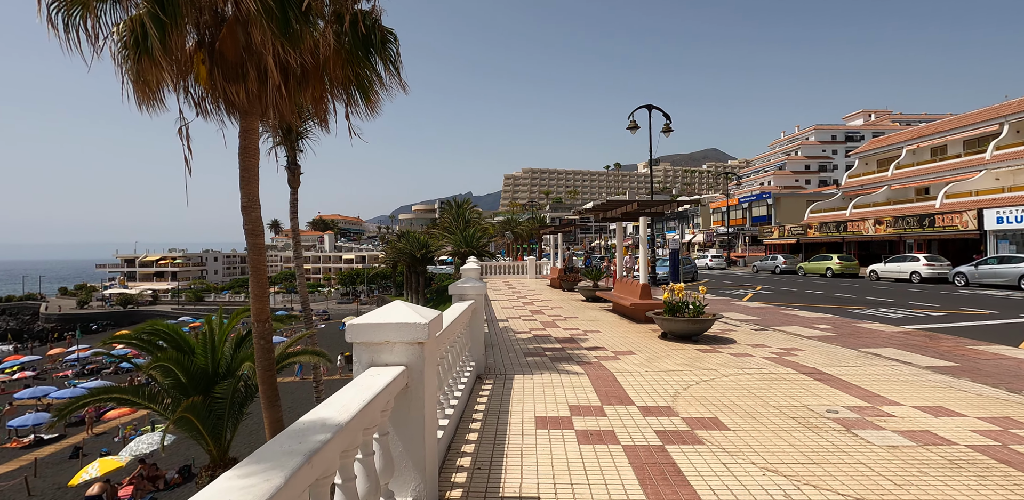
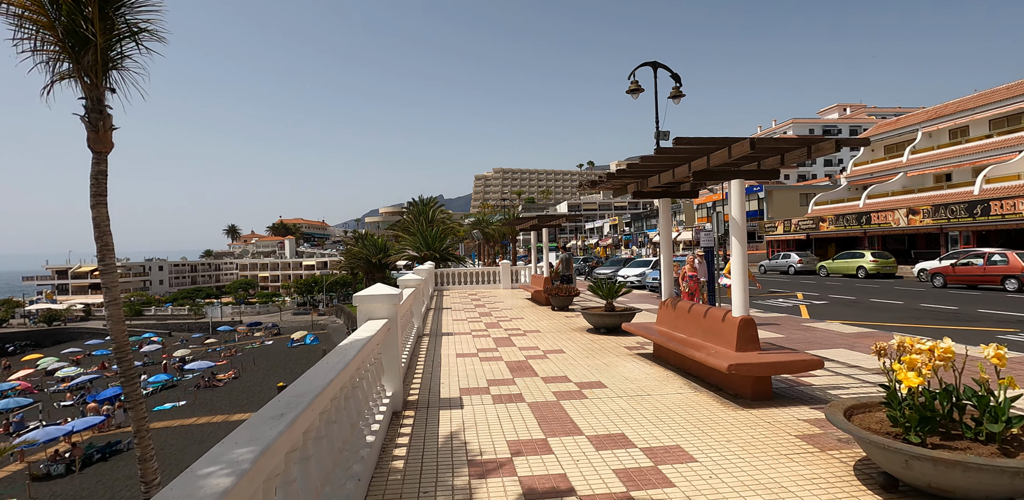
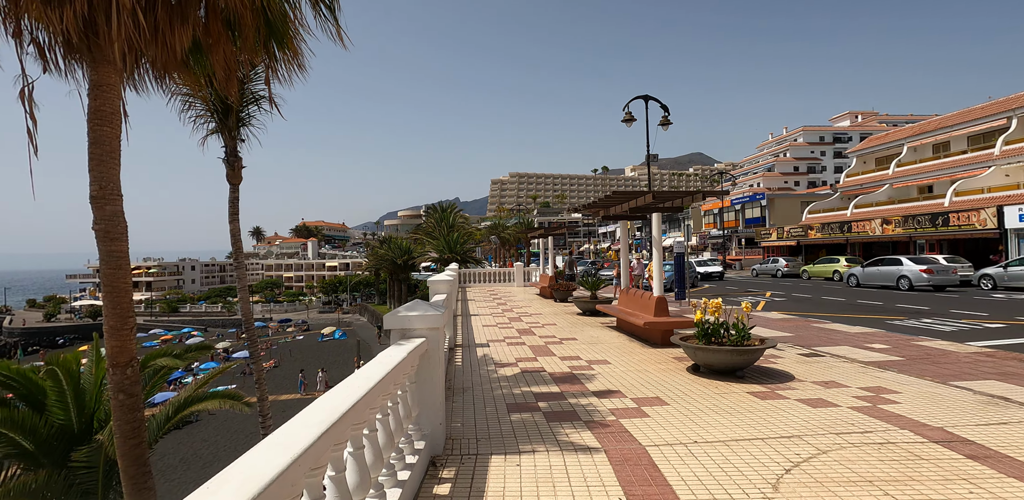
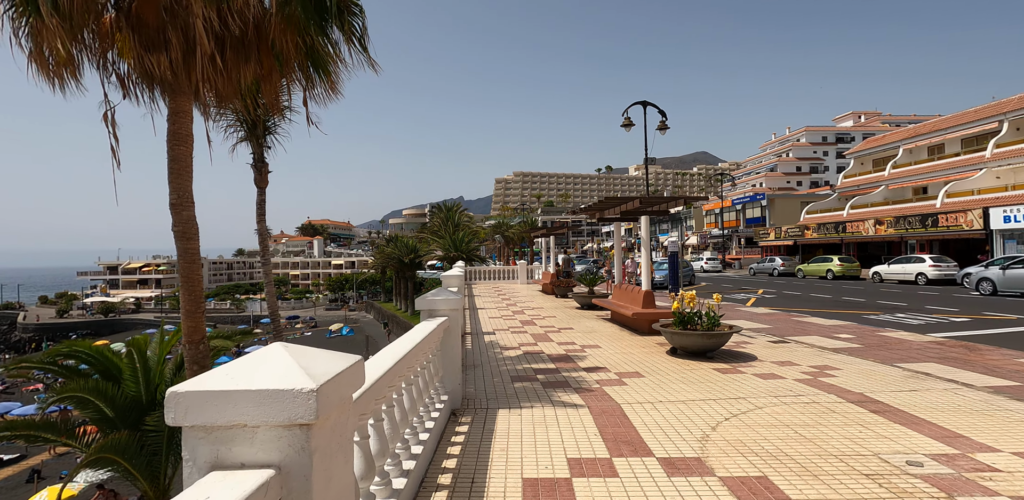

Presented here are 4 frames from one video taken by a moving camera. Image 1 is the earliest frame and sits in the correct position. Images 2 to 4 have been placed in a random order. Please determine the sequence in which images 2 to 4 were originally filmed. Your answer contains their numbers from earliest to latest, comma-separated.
4, 3, 2
